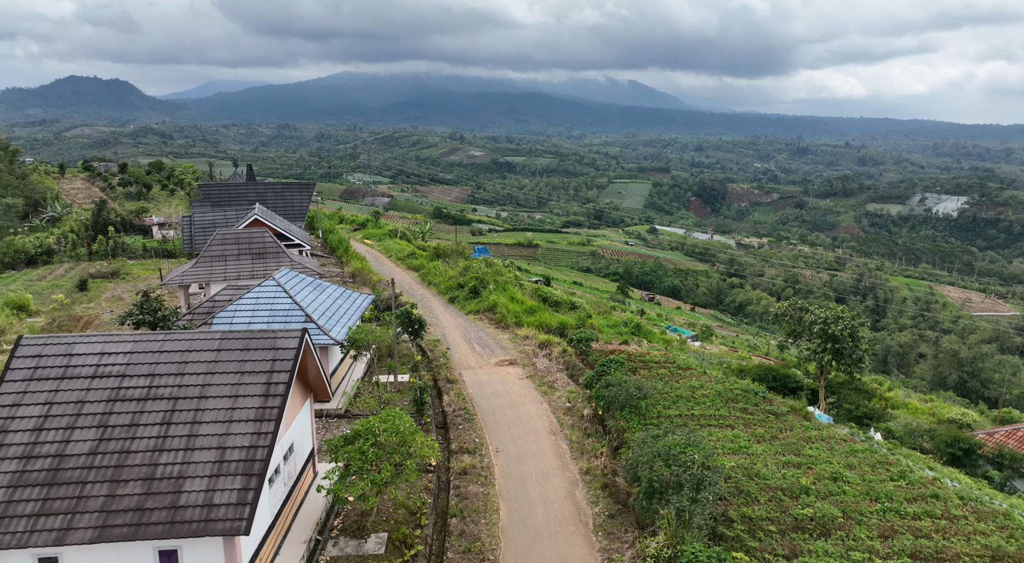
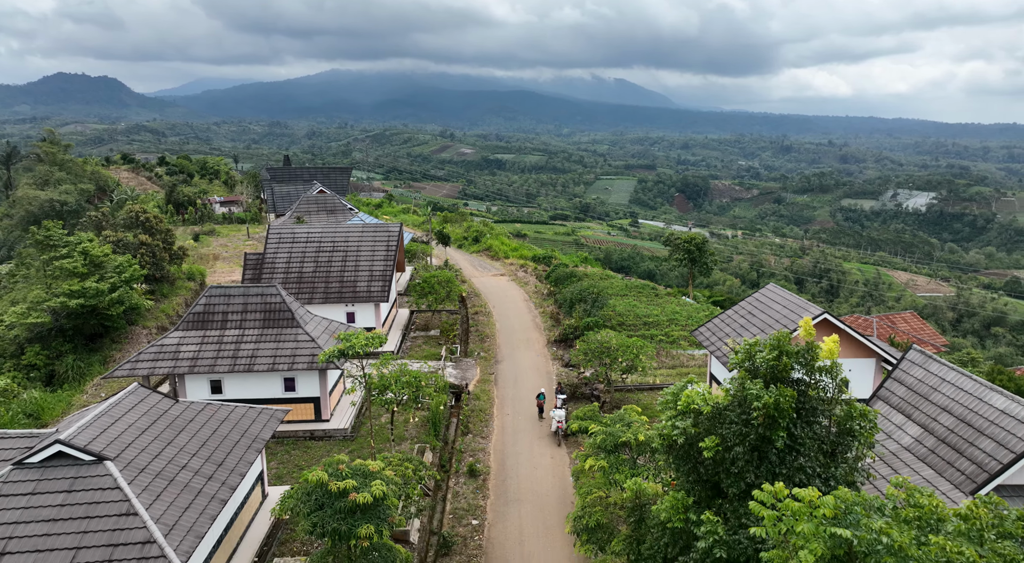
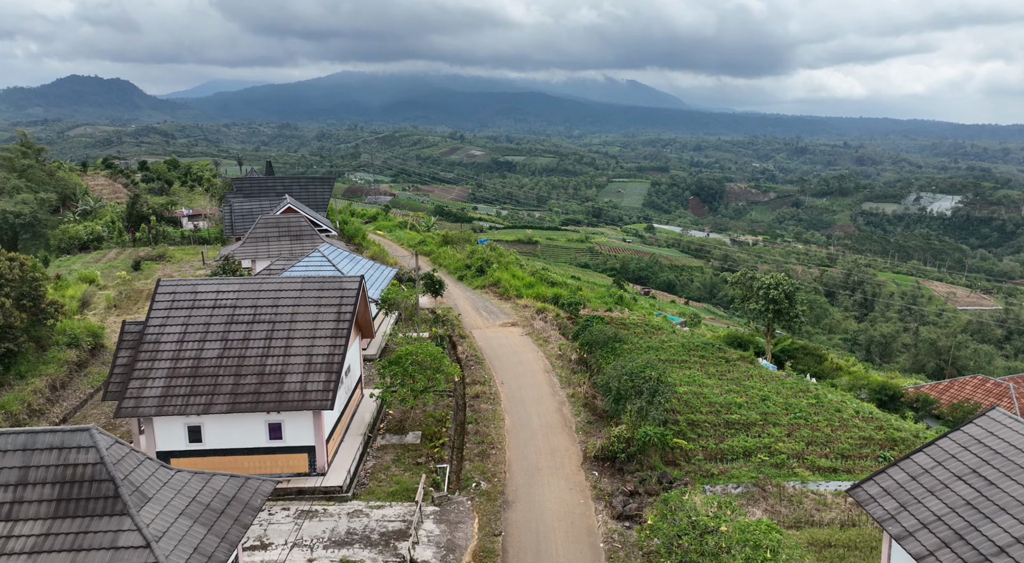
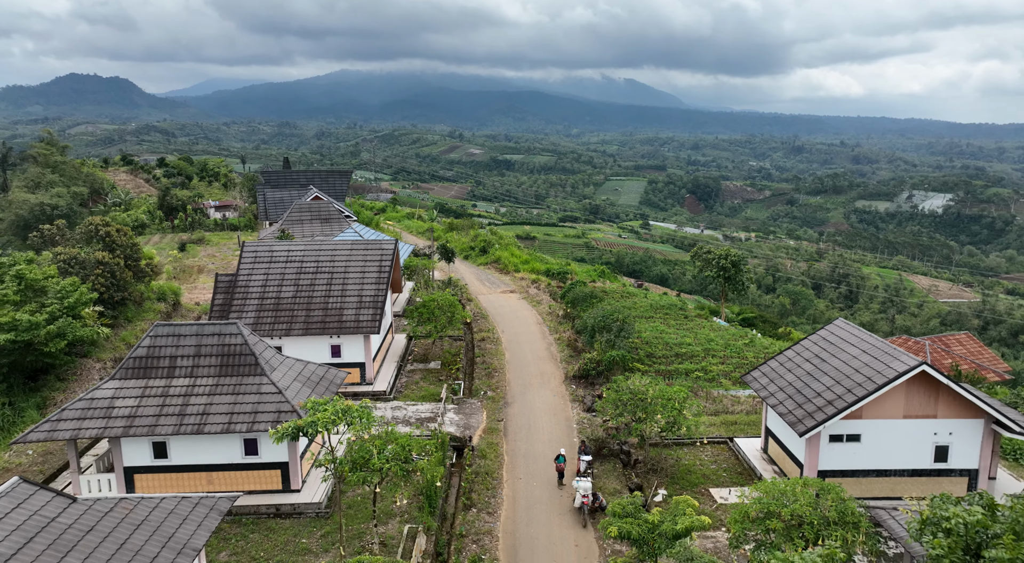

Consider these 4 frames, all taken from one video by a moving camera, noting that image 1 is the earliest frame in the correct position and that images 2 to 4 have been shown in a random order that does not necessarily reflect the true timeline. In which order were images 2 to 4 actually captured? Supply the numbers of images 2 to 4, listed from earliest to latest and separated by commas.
3, 4, 2
